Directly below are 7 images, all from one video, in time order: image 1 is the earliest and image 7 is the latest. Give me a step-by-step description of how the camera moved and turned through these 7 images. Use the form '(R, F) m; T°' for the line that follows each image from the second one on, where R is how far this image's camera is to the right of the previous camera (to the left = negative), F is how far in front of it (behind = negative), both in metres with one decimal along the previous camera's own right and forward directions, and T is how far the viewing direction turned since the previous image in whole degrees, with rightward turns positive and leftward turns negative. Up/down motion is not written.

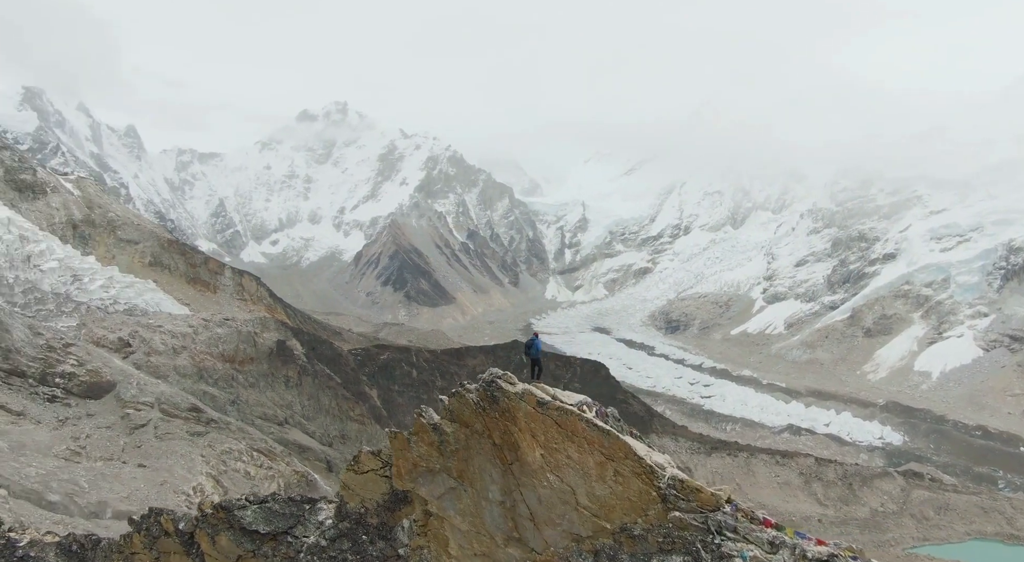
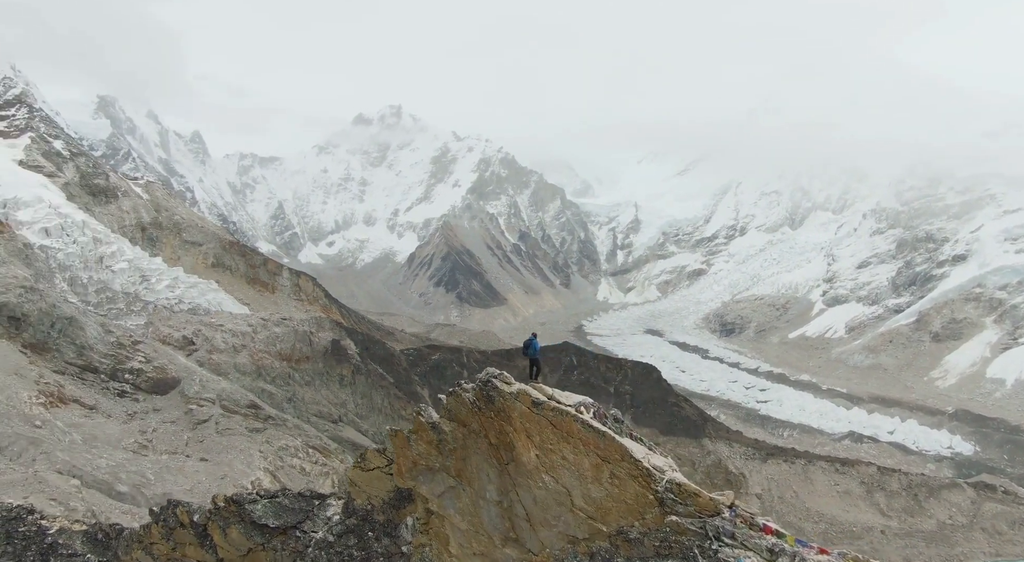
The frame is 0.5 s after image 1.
(+0.8, +0.1) m; -4°
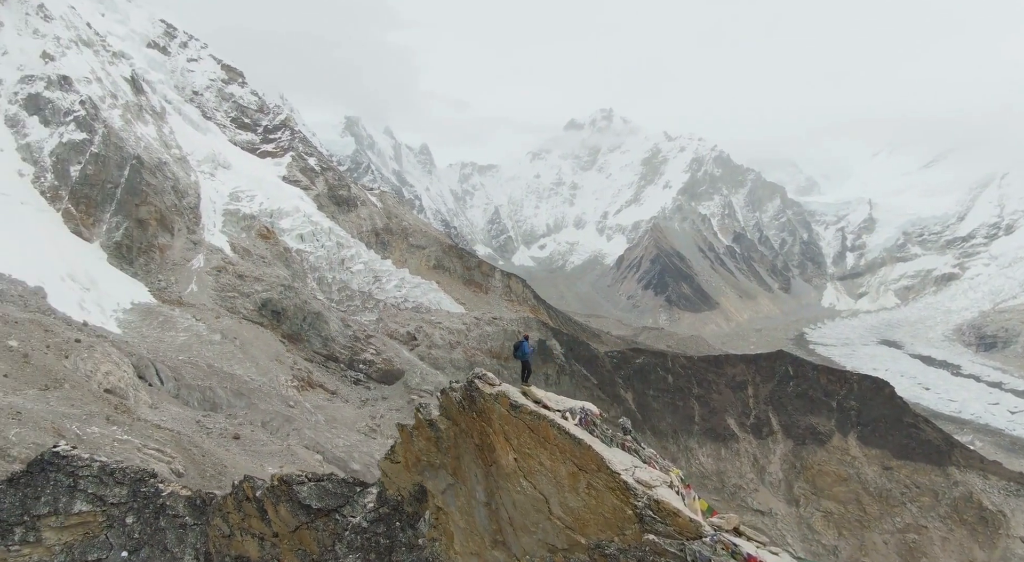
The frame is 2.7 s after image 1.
(+3.0, +0.7) m; -17°
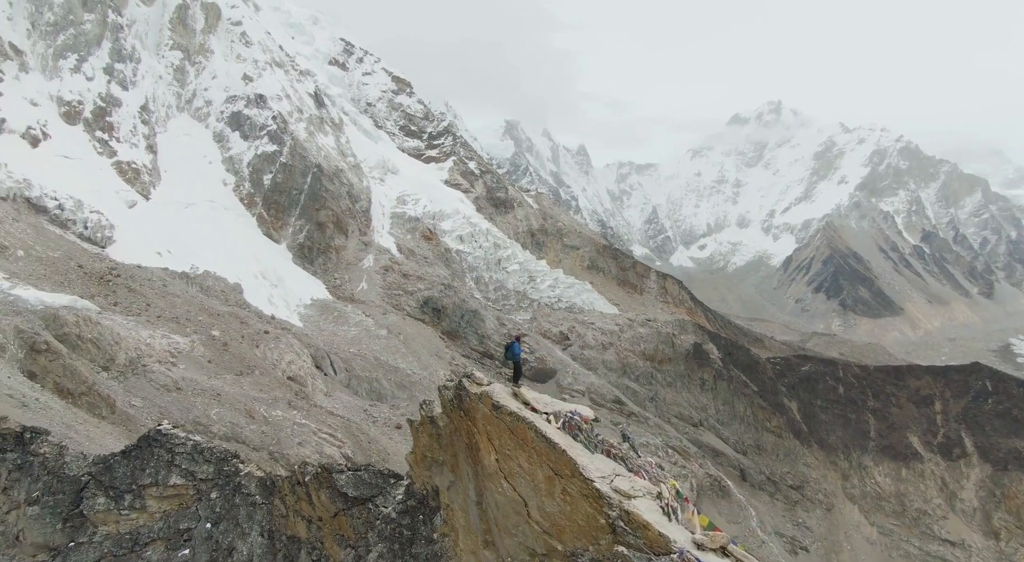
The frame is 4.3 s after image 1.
(+1.2, +0.9) m; -13°
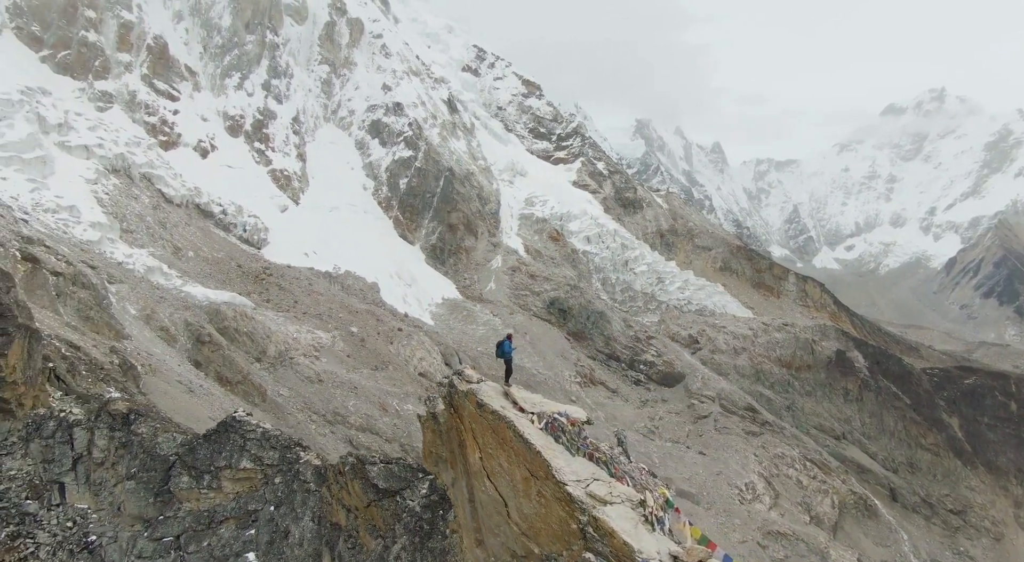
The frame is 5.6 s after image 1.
(-0.1, +1.2) m; -11°
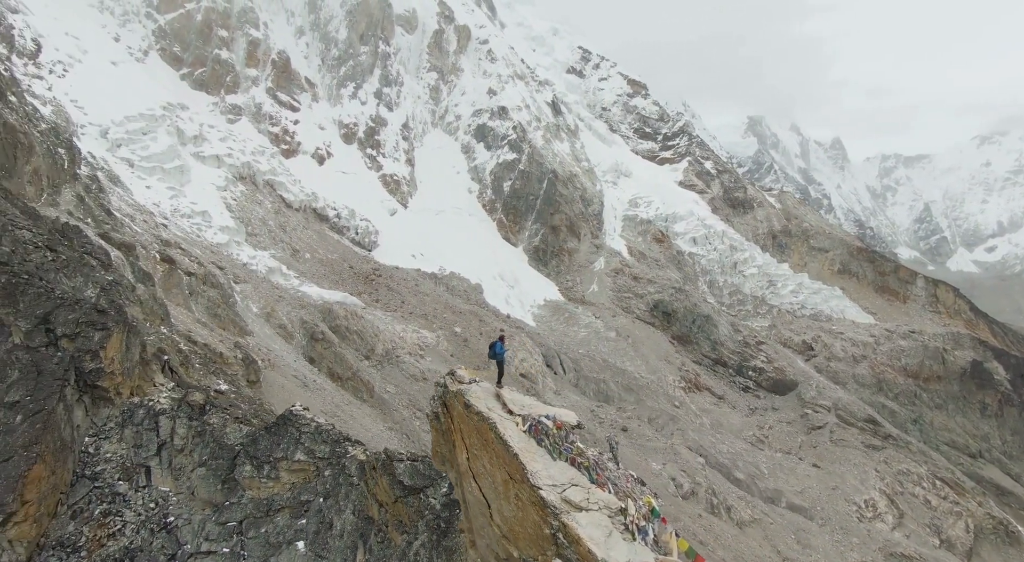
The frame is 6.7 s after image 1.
(+0.1, +0.4) m; -9°
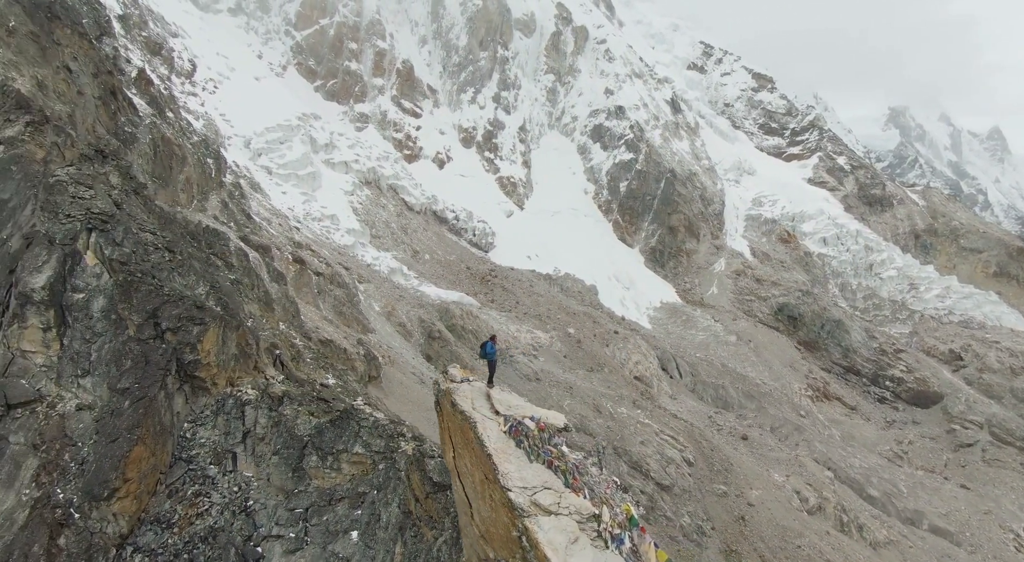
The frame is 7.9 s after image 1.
(+0.2, -0.1) m; -10°
